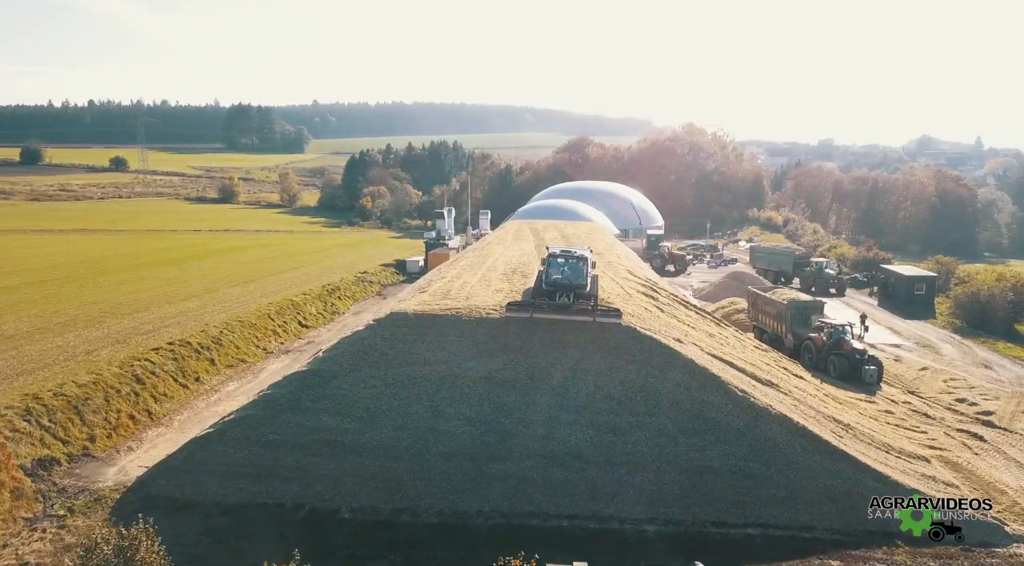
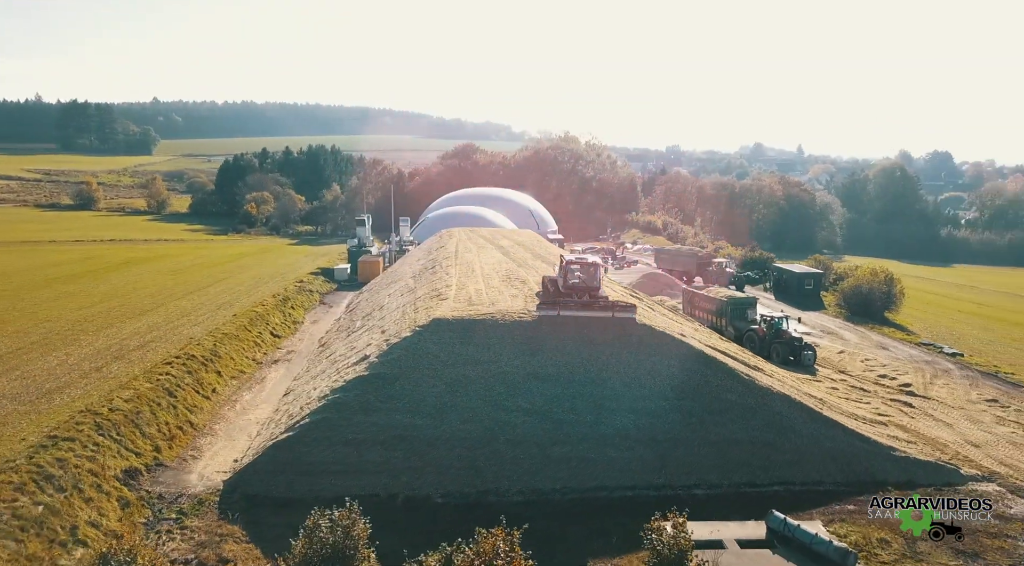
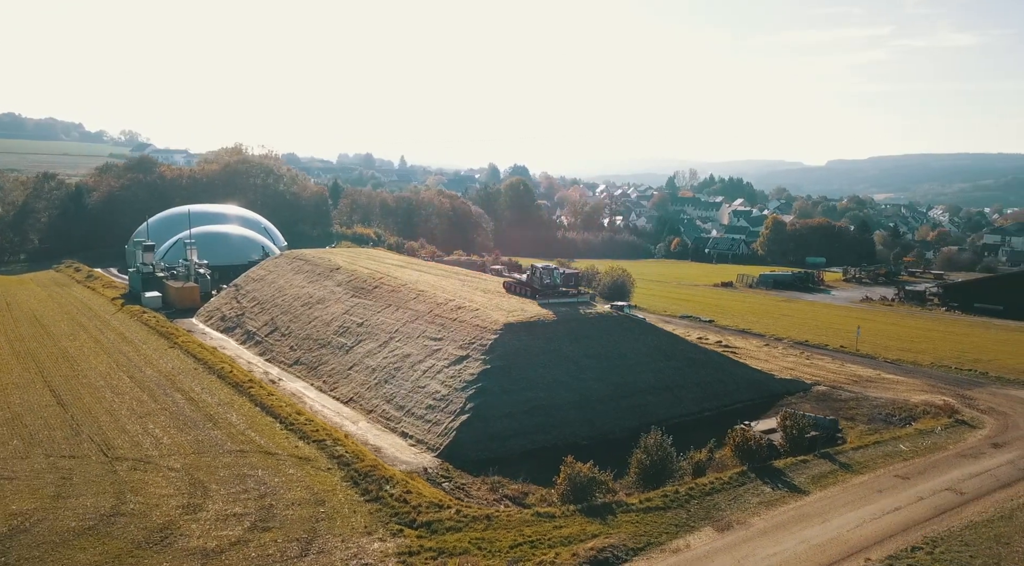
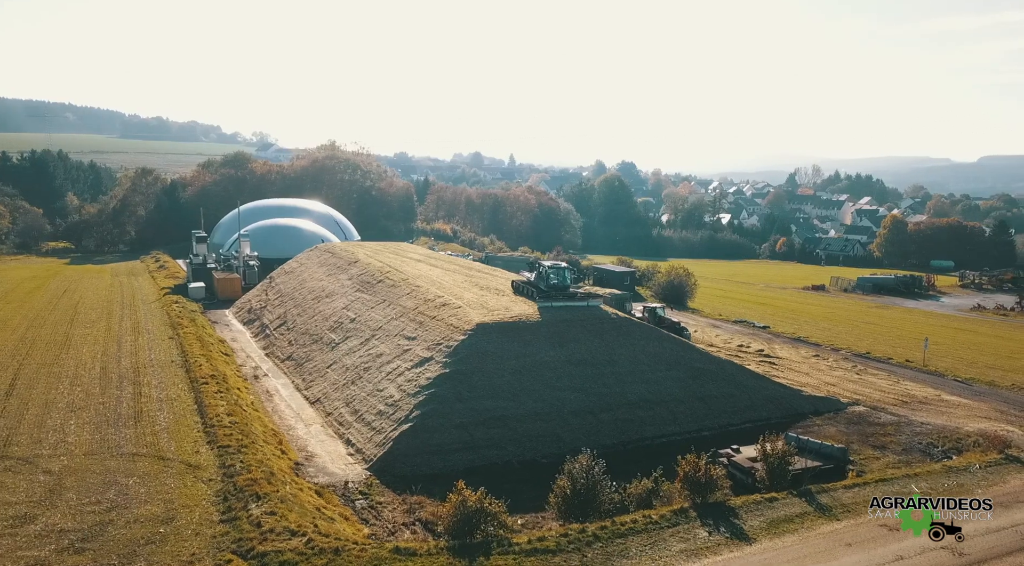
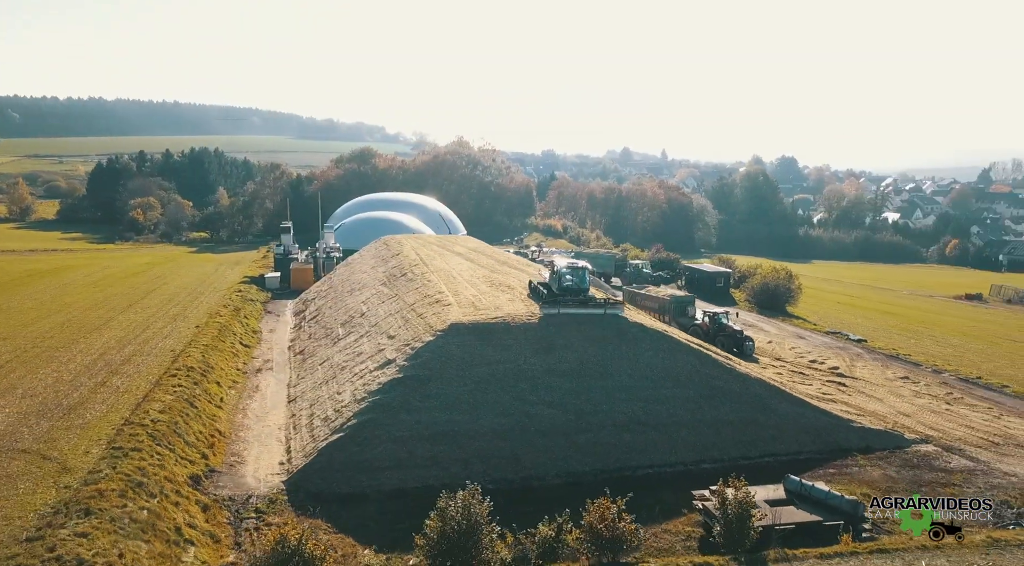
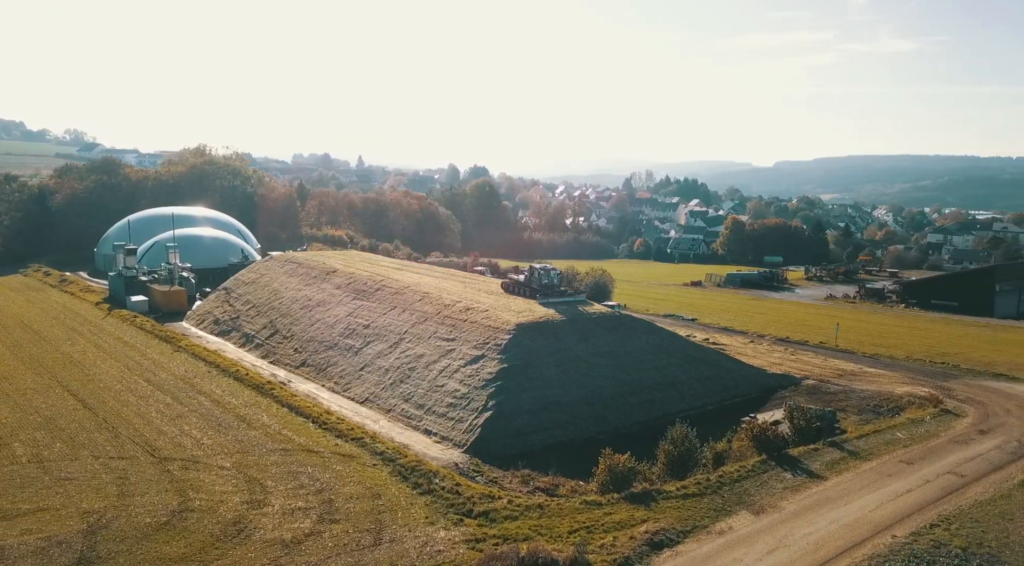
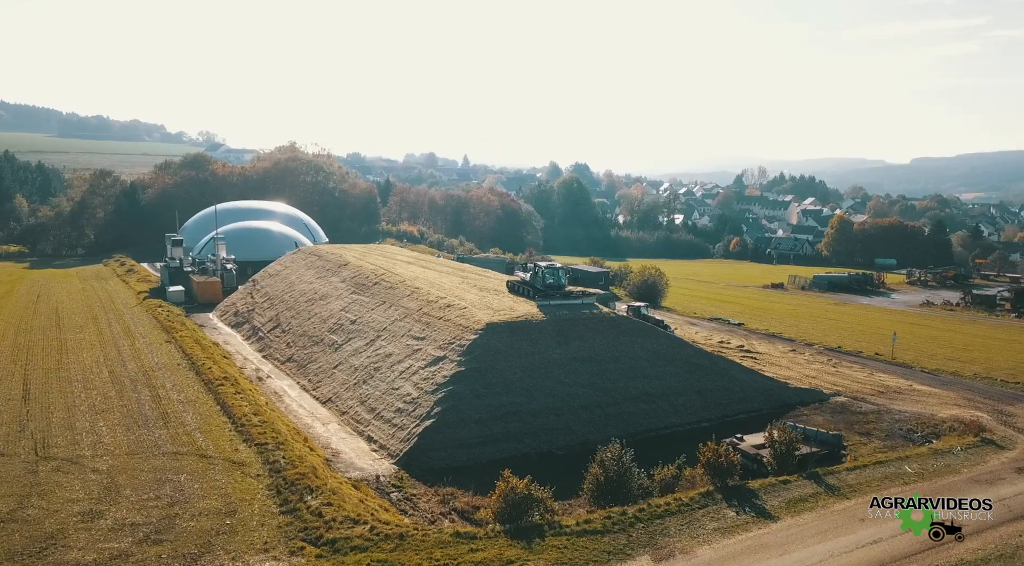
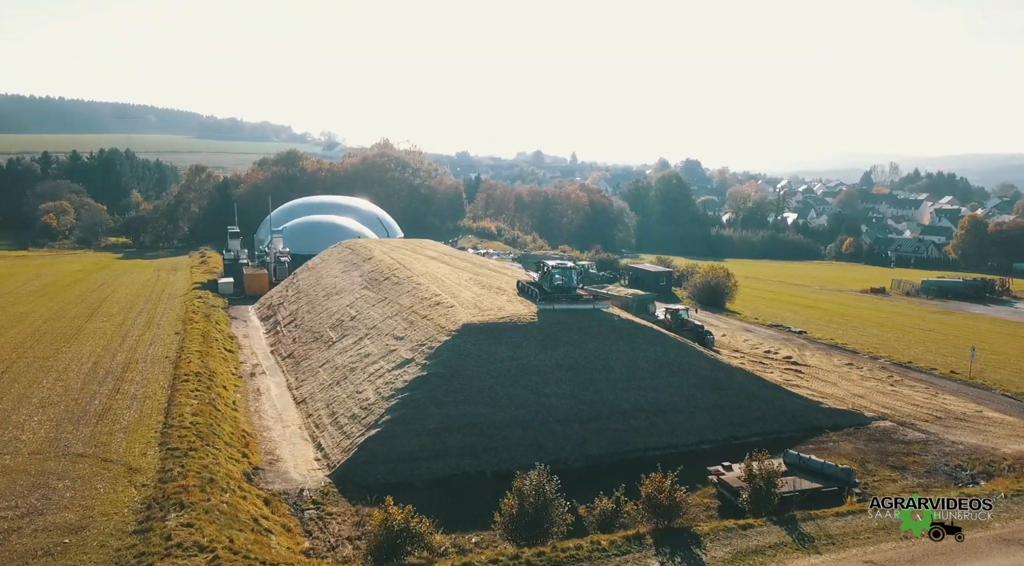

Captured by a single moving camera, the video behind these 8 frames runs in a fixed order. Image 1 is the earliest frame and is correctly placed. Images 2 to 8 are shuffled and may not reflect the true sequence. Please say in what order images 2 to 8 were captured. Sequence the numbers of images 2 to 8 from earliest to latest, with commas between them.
2, 5, 8, 4, 7, 3, 6
